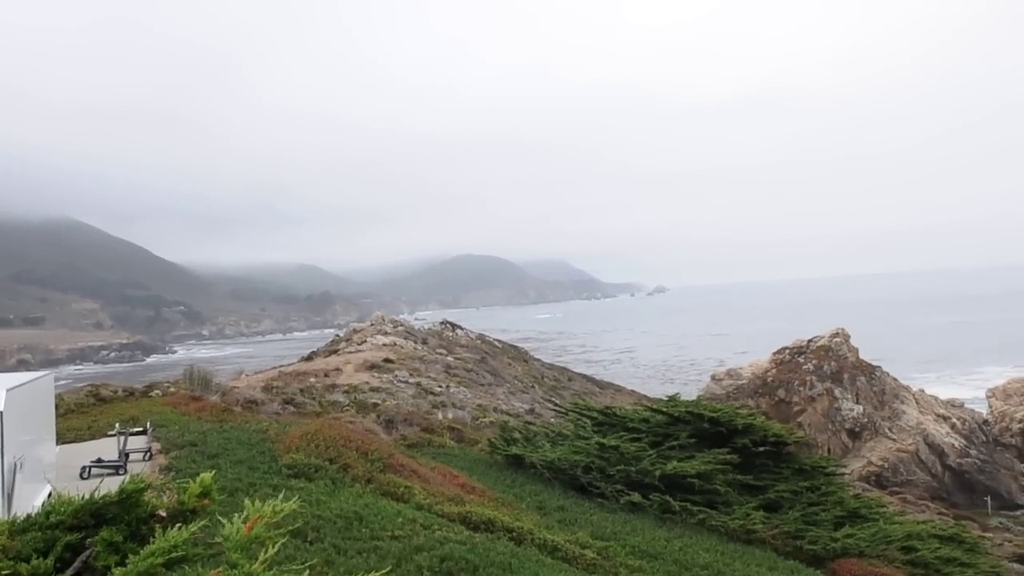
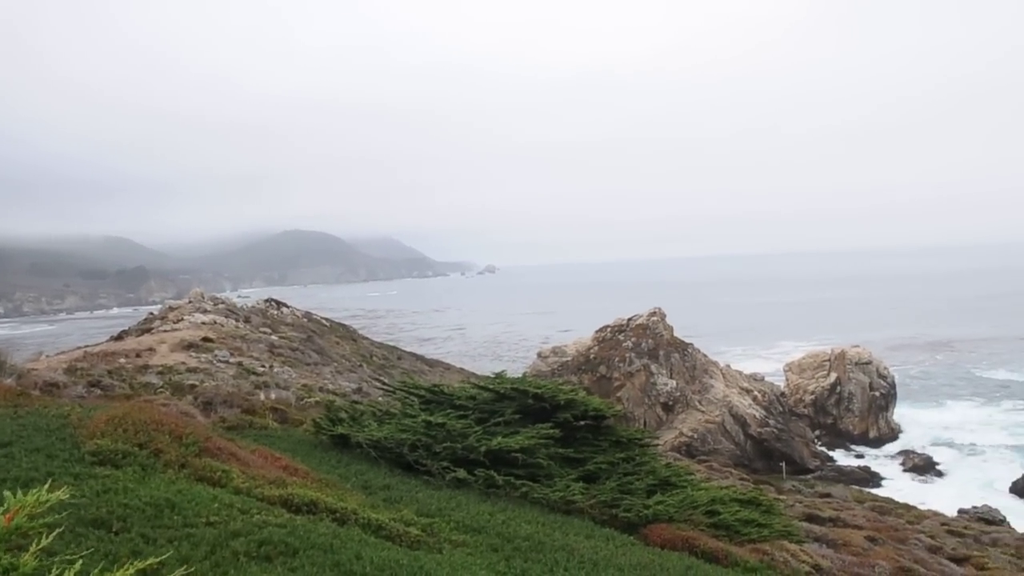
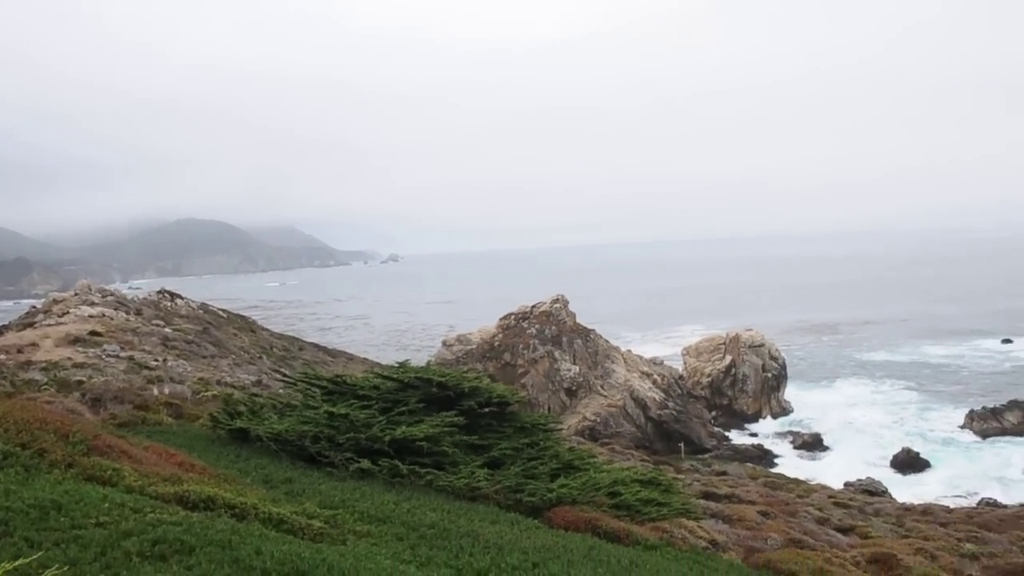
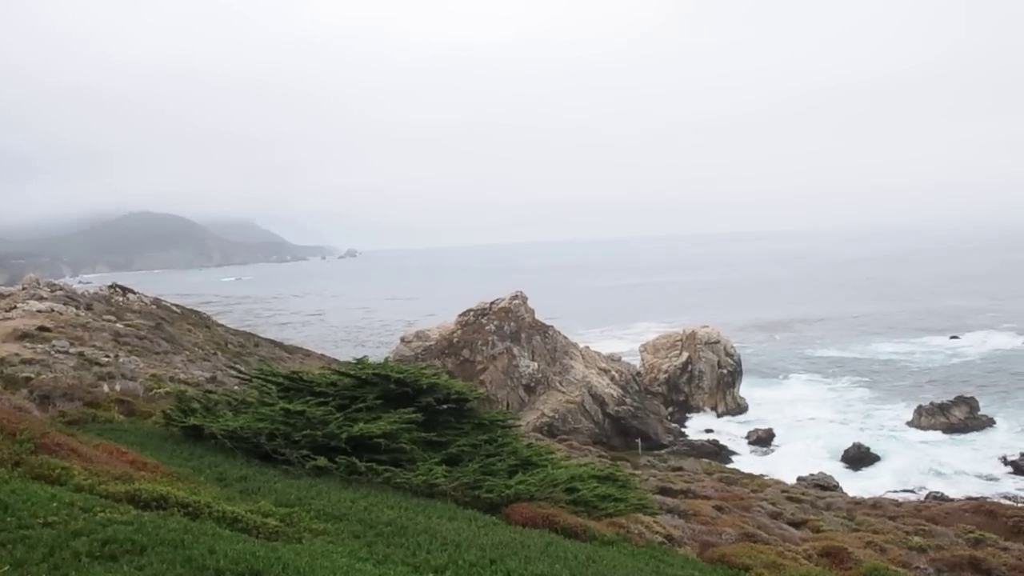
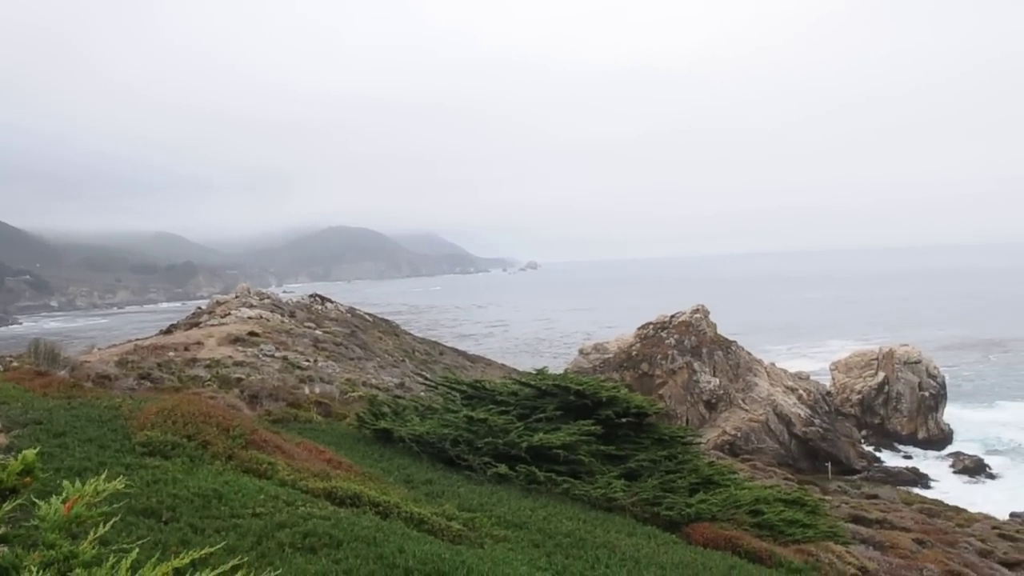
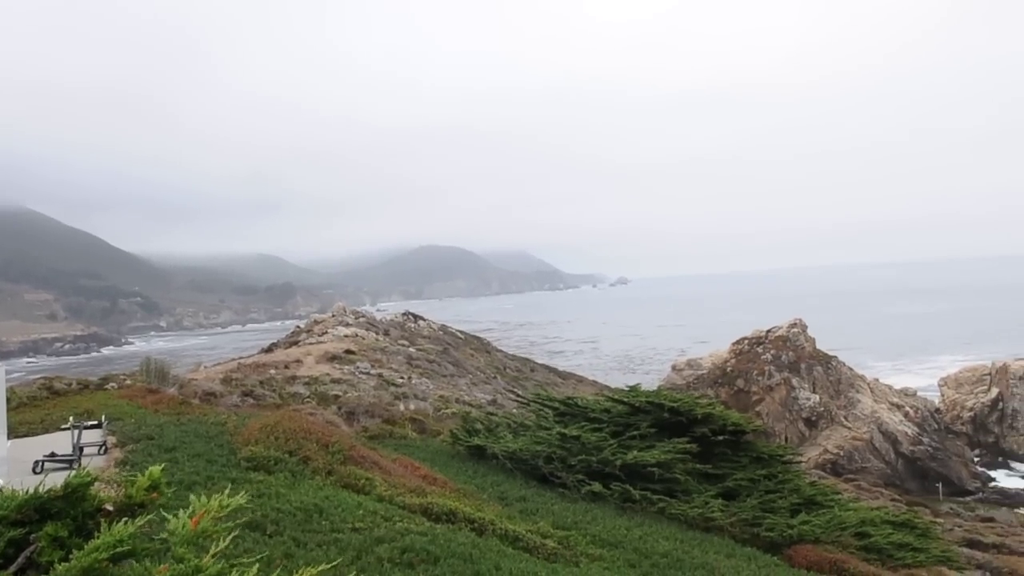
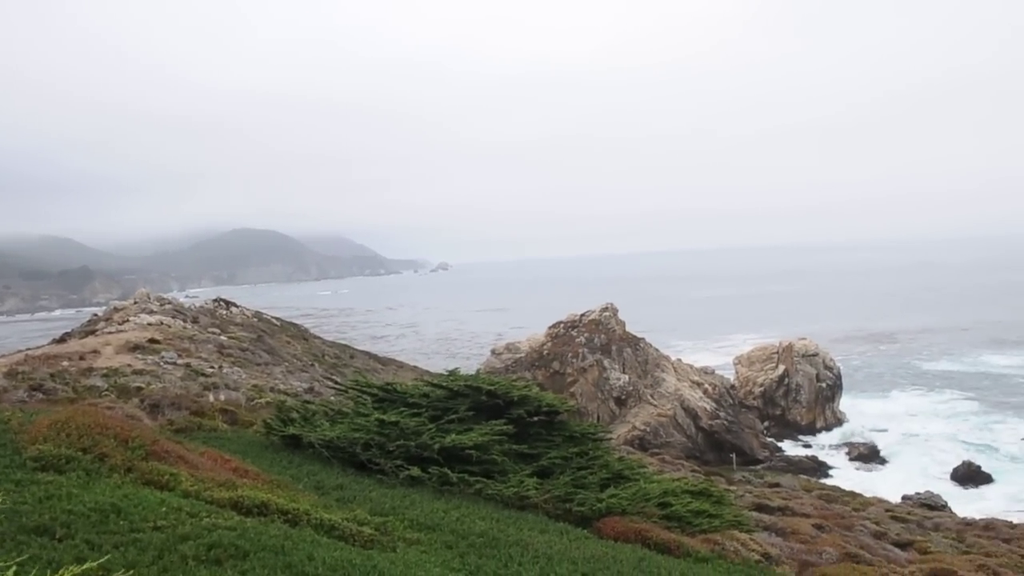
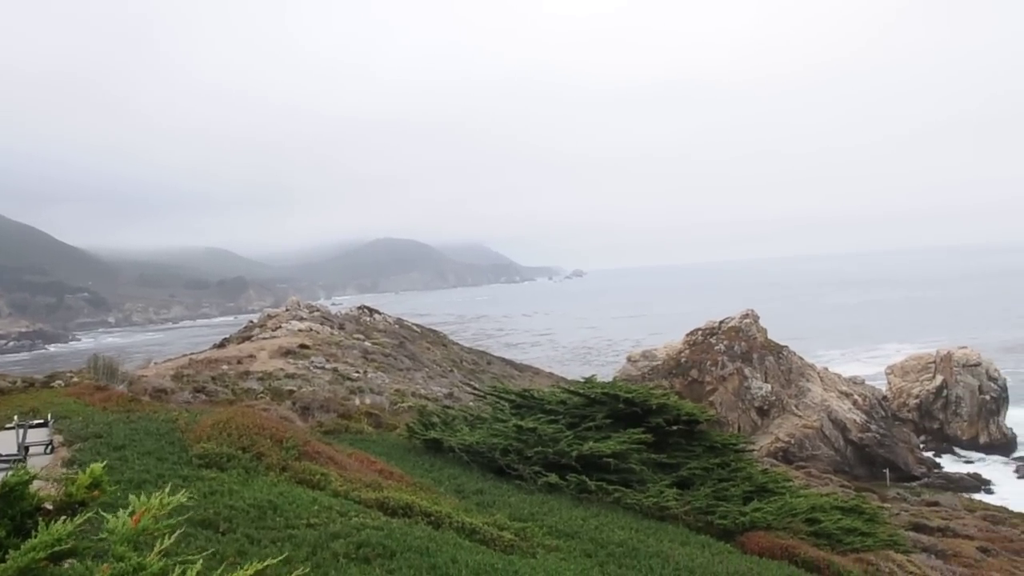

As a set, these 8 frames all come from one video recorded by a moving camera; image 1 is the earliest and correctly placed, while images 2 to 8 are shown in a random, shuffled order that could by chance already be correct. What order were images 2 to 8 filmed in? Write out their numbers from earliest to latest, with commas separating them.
6, 8, 5, 2, 7, 3, 4
